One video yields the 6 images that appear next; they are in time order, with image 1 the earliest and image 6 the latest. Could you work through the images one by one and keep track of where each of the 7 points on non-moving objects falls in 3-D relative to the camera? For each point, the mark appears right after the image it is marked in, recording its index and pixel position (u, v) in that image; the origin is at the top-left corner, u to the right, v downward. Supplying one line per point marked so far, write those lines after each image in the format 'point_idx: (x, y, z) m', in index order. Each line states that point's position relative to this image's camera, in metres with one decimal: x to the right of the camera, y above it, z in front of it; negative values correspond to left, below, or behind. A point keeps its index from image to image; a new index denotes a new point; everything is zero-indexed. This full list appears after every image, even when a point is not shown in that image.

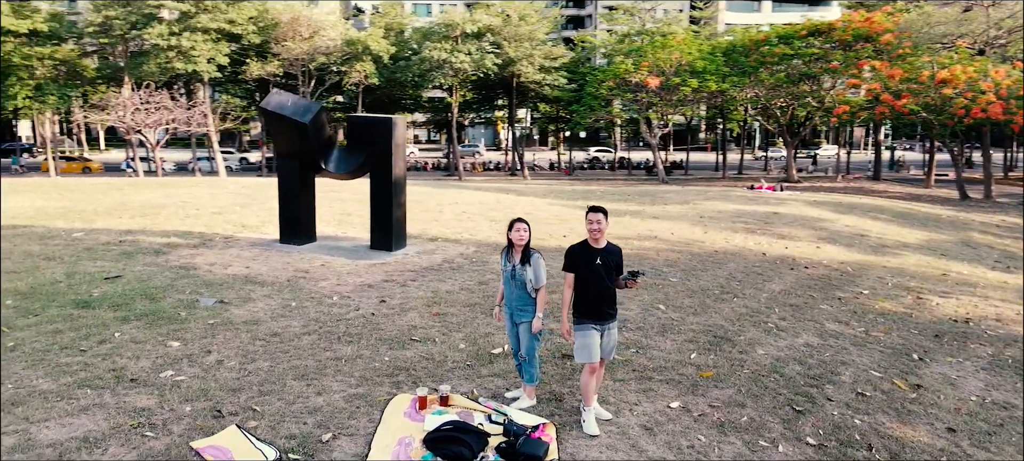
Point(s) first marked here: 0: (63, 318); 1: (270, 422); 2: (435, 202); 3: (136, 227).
0: (-4.6, -0.9, +7.3) m
1: (-1.7, -1.4, +5.1) m
2: (-1.7, +0.6, +16.2) m
3: (-6.2, +0.1, +11.9) m
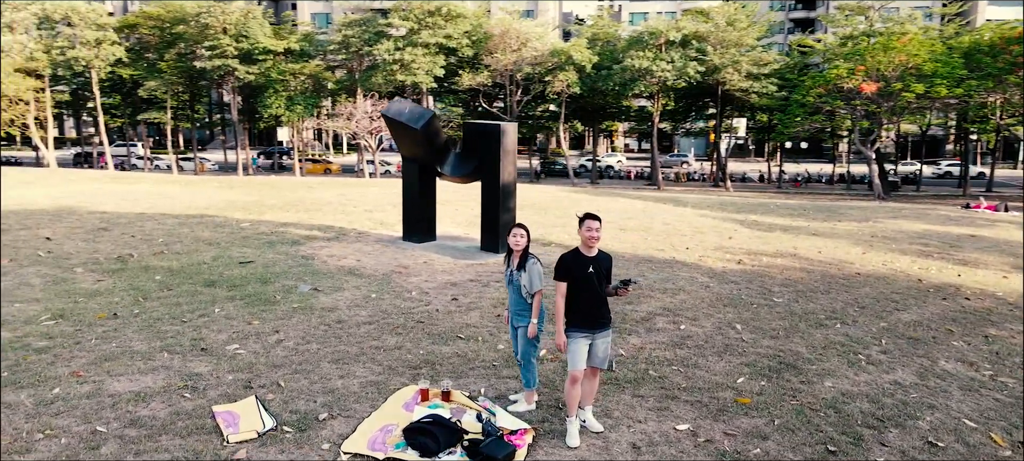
0: (-3.9, -0.7, +8.6) m
1: (-1.8, -1.3, +5.7) m
2: (+1.5, +0.5, +16.3) m
3: (-4.1, +0.2, +13.4) m
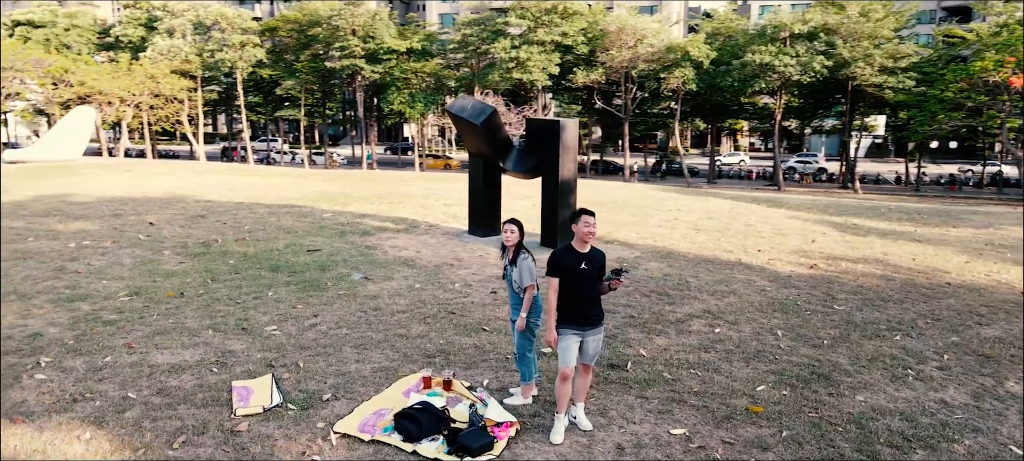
0: (-3.3, -0.6, +9.2) m
1: (-1.7, -1.2, +6.0) m
2: (+3.2, +0.5, +15.9) m
3: (-2.7, +0.4, +14.0) m
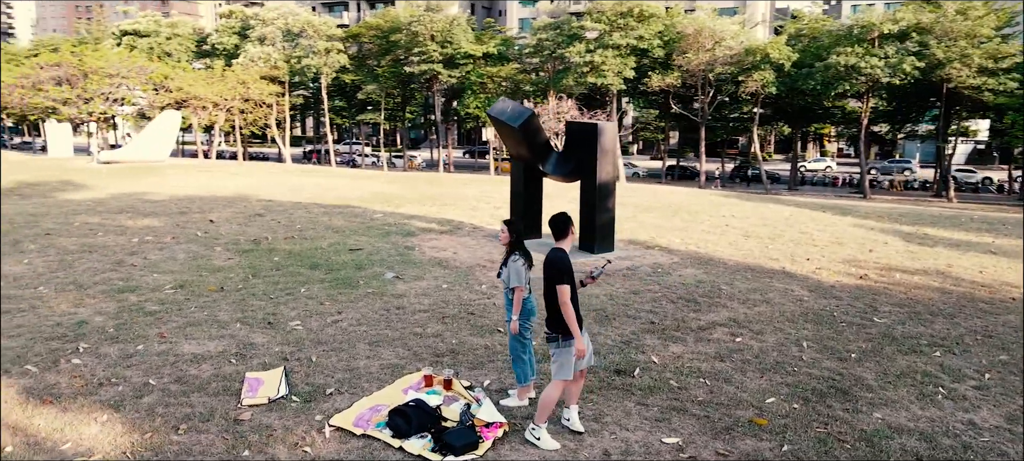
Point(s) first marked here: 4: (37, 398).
0: (-2.9, -0.6, +9.5) m
1: (-1.7, -1.2, +6.2) m
2: (+4.3, +0.4, +15.5) m
3: (-1.8, +0.4, +14.2) m
4: (-3.8, -1.3, +5.8) m
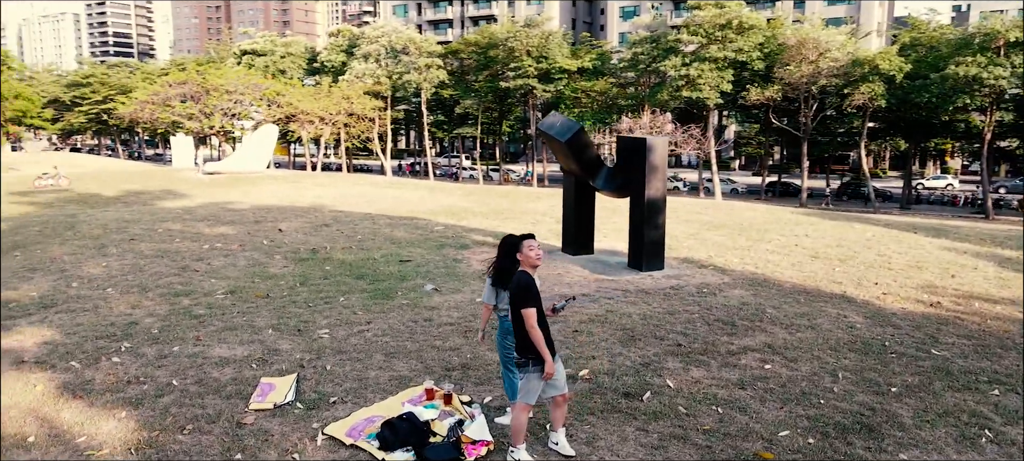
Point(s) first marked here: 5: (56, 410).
0: (-2.4, -0.7, +9.8) m
1: (-1.7, -1.3, +6.3) m
2: (+5.6, 0.0, +14.8) m
3: (-0.6, +0.1, +14.3) m
4: (-3.8, -1.4, +6.2) m
5: (-3.7, -1.4, +5.8) m
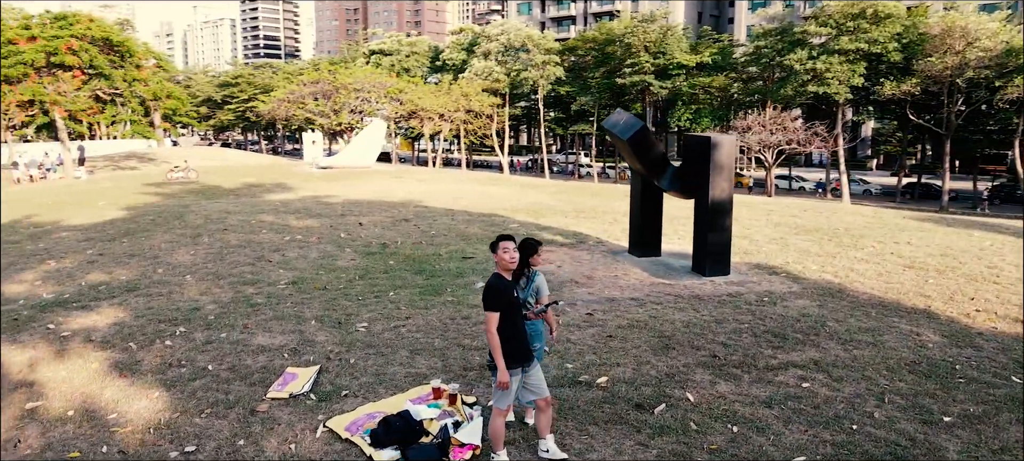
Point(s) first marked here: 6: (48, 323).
0: (-1.6, -0.6, +10.0) m
1: (-1.5, -1.3, +6.4) m
2: (+7.1, -0.1, +13.6) m
3: (+0.9, +0.1, +14.2) m
4: (-3.6, -1.3, +6.7) m
5: (-3.6, -1.4, +6.3) m
6: (-5.3, -1.0, +8.3) m
